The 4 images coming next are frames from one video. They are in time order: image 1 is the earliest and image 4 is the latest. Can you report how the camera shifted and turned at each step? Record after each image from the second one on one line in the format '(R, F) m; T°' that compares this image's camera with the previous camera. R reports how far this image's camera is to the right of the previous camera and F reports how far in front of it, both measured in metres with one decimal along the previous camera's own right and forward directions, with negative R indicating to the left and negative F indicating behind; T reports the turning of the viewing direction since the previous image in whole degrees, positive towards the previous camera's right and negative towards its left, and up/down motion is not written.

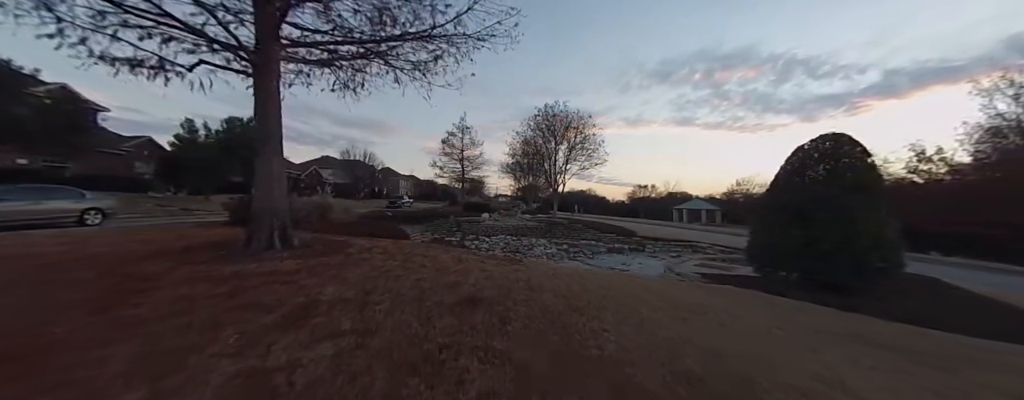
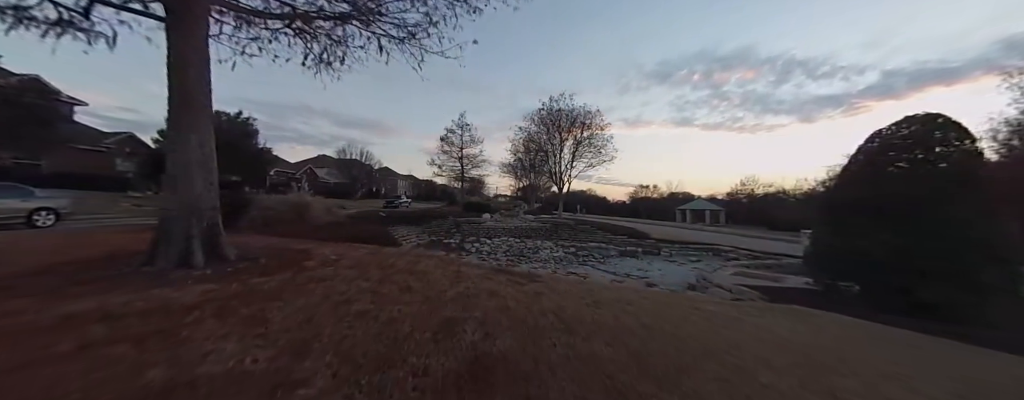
(-0.3, +1.3) m; 0°
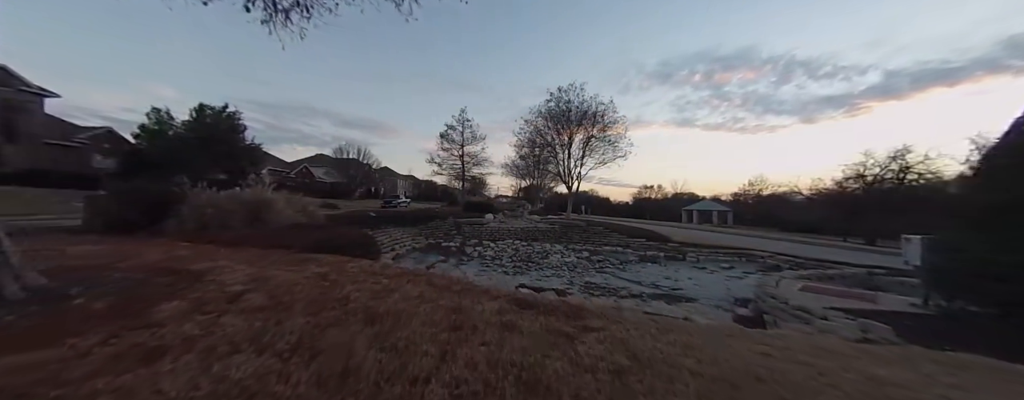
(-0.3, +1.6) m; 0°
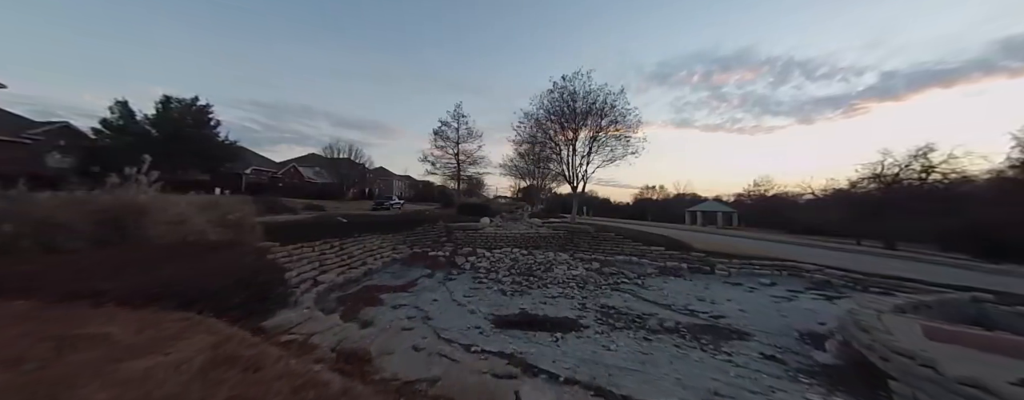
(0.0, +2.0) m; 0°
